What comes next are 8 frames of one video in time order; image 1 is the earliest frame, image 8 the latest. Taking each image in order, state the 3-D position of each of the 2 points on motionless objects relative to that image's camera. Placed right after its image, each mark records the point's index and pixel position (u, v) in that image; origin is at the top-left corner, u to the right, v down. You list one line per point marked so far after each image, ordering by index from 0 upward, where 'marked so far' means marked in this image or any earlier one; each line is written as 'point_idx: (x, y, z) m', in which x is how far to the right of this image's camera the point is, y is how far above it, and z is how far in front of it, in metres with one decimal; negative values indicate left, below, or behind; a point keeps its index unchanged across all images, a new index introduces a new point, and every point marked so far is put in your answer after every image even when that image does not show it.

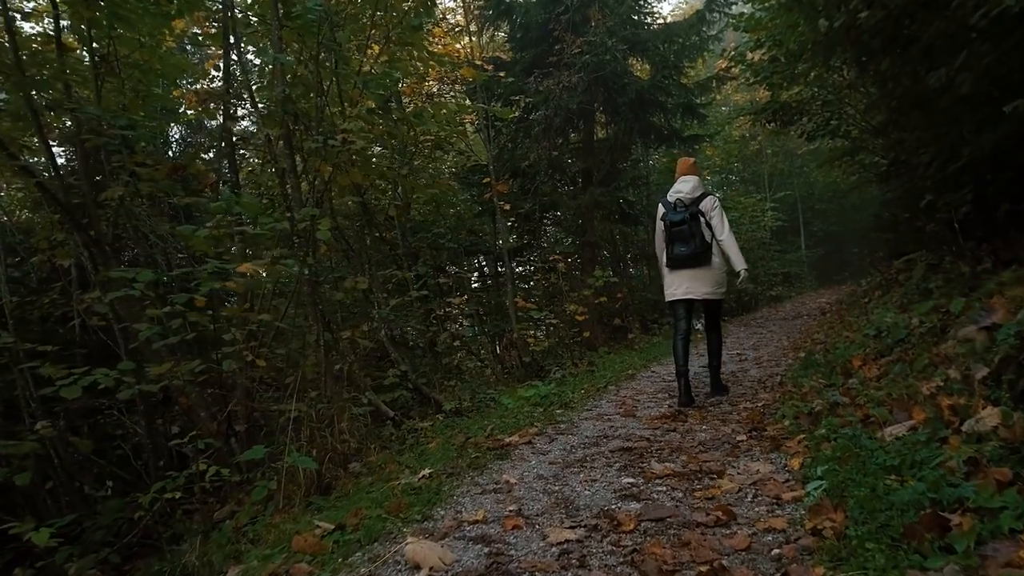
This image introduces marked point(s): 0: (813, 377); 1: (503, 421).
0: (+2.8, -0.8, +6.2) m
1: (-0.1, -1.1, +5.6) m
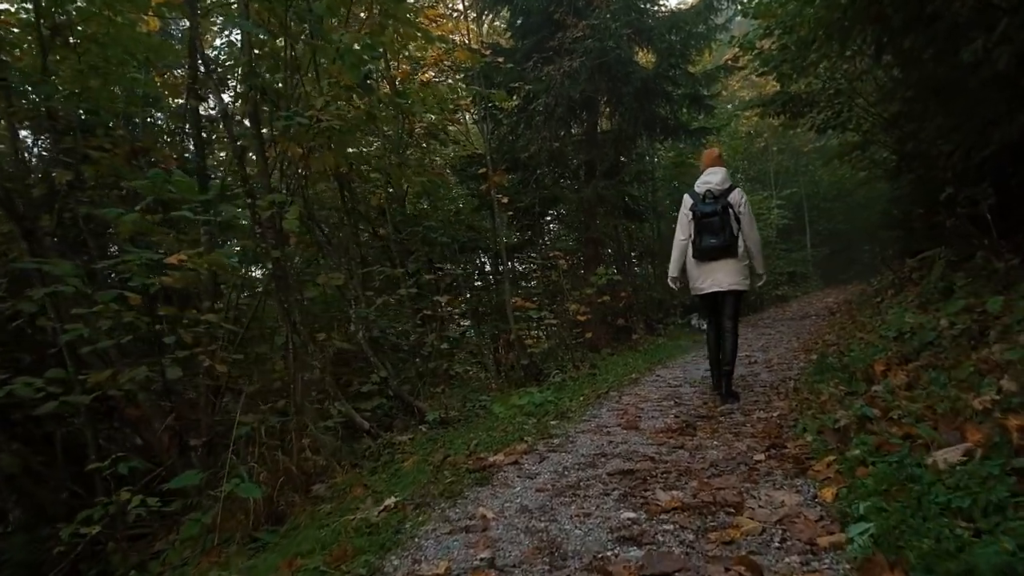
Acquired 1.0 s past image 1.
0: (+2.7, -0.8, +5.7) m
1: (-0.2, -1.1, +5.1) m
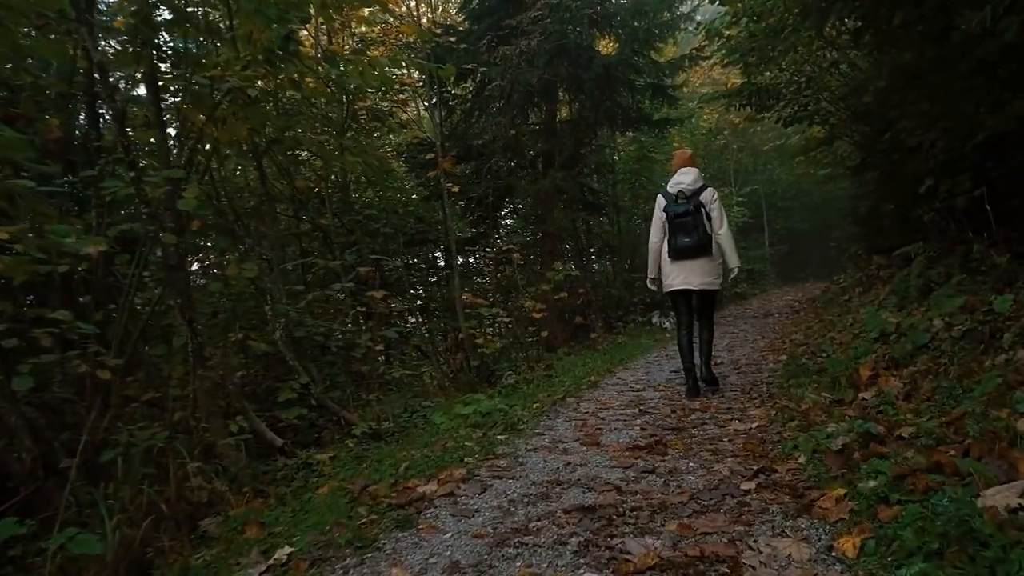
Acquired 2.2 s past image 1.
0: (+2.3, -0.8, +5.1) m
1: (-0.5, -1.1, +4.3) m
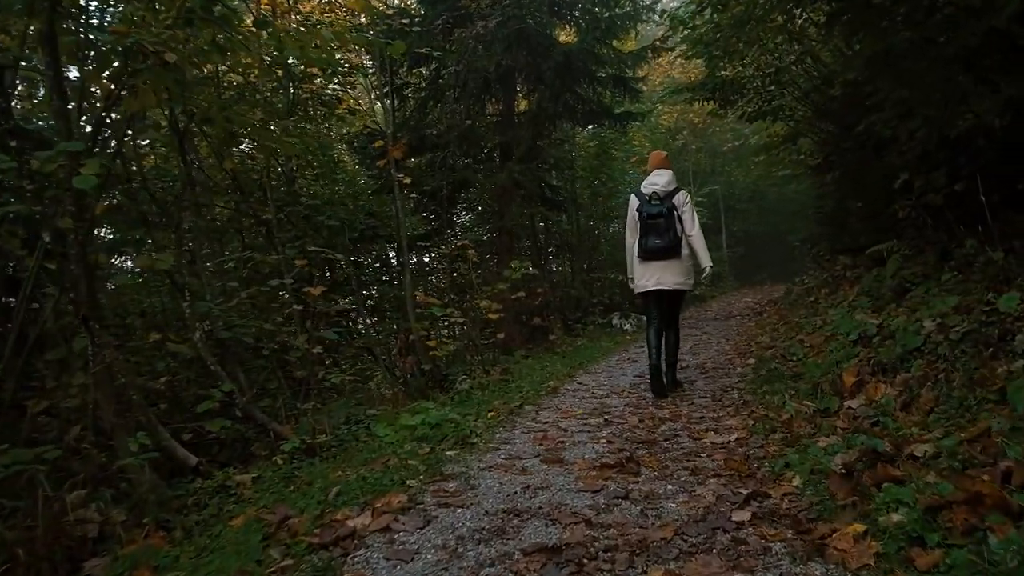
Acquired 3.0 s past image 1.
0: (+2.0, -0.8, +4.7) m
1: (-0.8, -1.0, +3.7) m
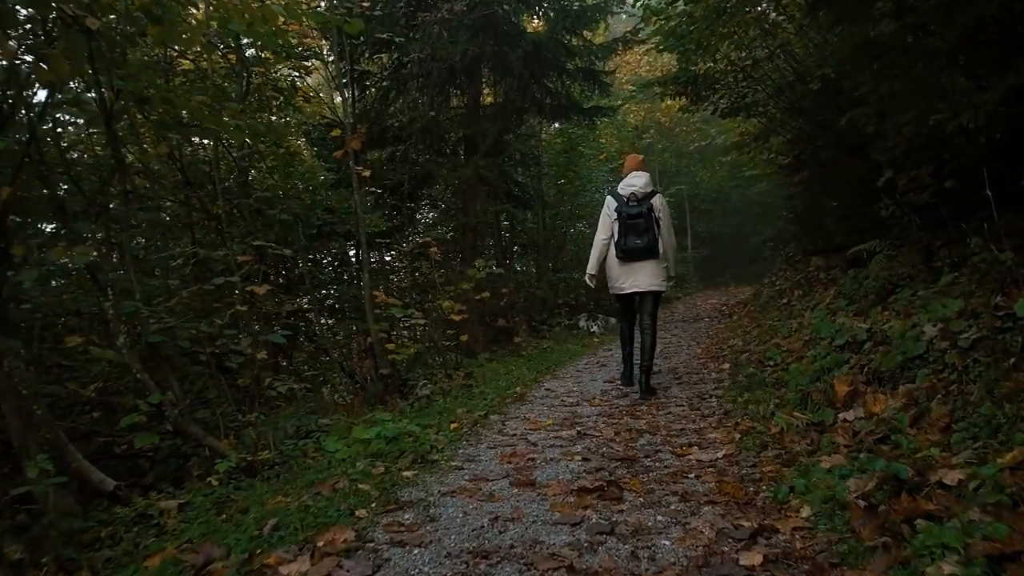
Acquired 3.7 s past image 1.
0: (+1.8, -0.8, +4.4) m
1: (-1.0, -1.0, +3.3) m
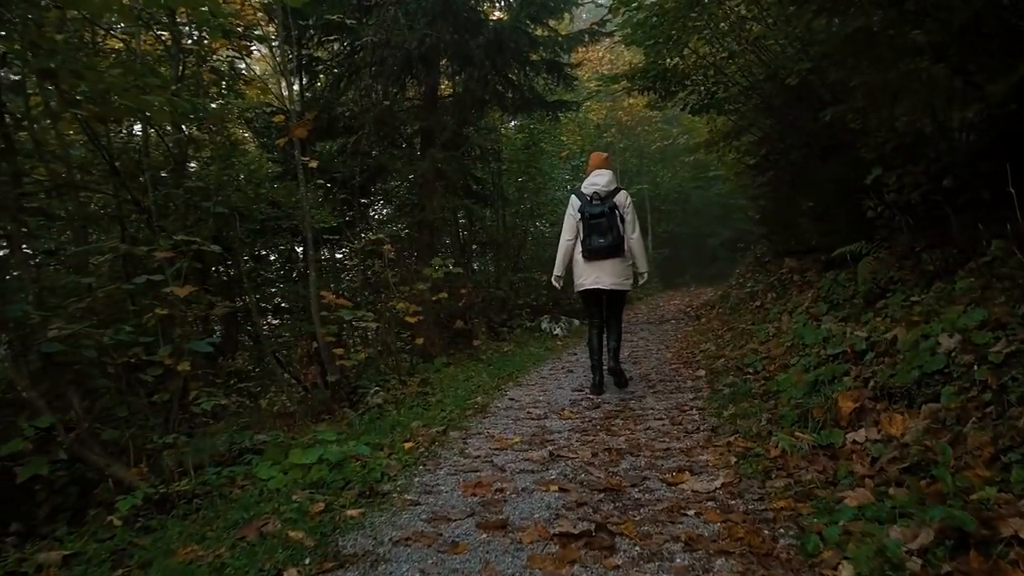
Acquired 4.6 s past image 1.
0: (+1.5, -0.8, +4.0) m
1: (-1.1, -1.0, +2.6) m
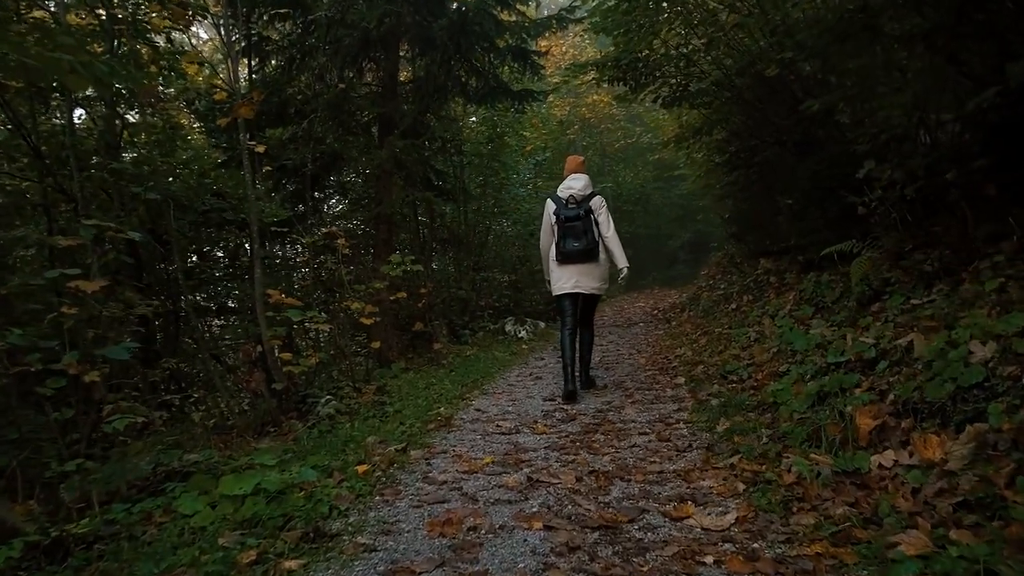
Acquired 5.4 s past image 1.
0: (+1.4, -0.8, +3.5) m
1: (-1.2, -1.0, +2.0) m
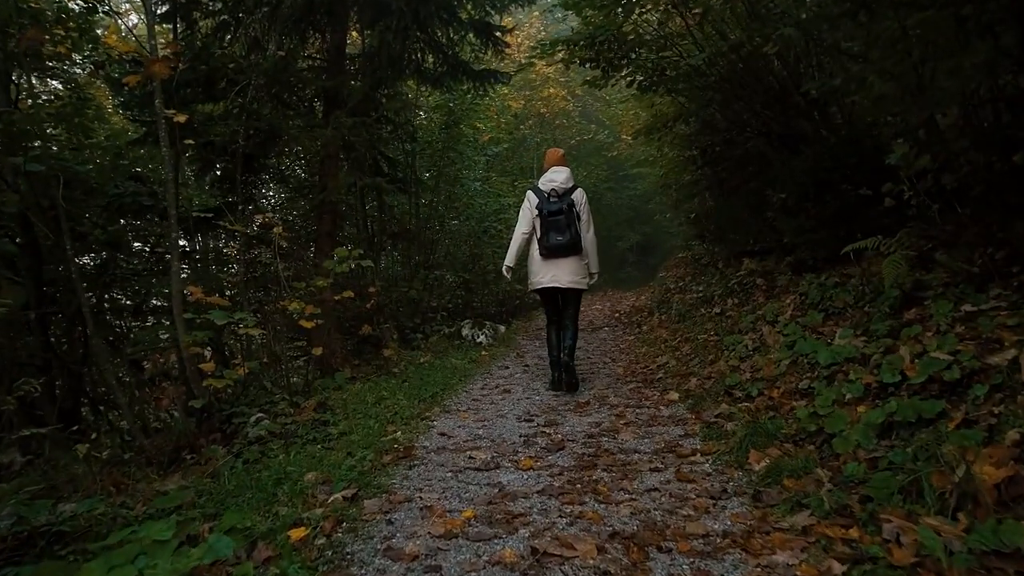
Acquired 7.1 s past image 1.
0: (+1.4, -0.8, +2.7) m
1: (-1.1, -1.0, +1.0) m
